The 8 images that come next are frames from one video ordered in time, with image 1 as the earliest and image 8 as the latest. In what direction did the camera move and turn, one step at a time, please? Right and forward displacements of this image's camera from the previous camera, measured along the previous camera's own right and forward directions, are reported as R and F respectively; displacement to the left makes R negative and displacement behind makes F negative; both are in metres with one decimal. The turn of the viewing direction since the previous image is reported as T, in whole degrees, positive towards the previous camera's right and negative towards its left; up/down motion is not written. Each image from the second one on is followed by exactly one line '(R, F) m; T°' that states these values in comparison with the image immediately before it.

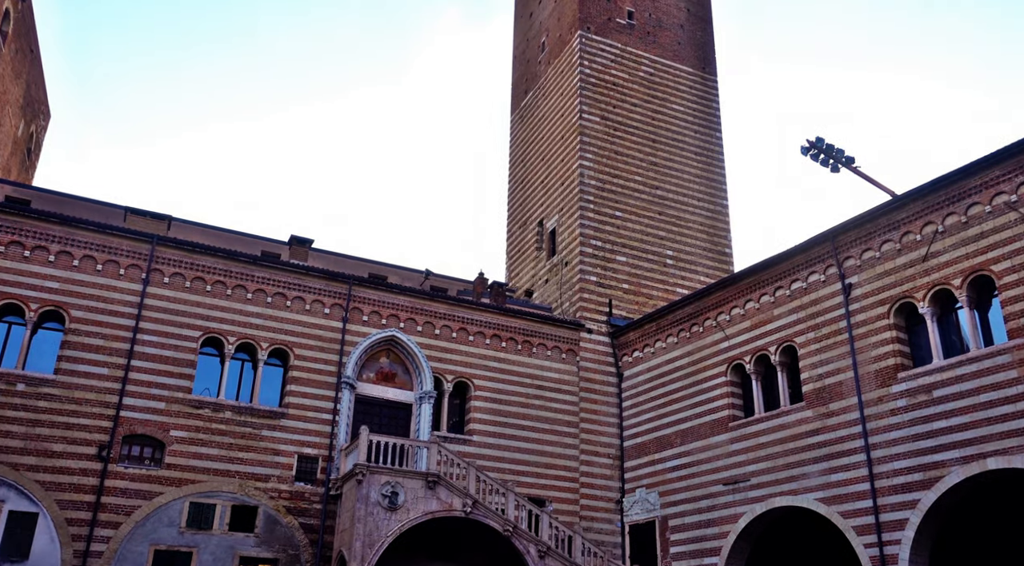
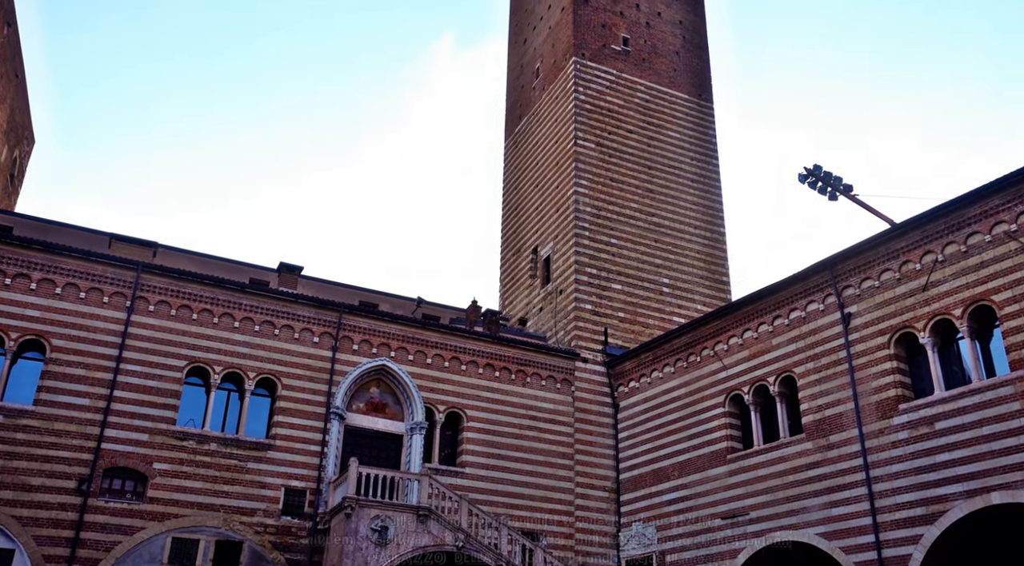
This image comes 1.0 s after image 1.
(0.0, +0.3) m; 0°
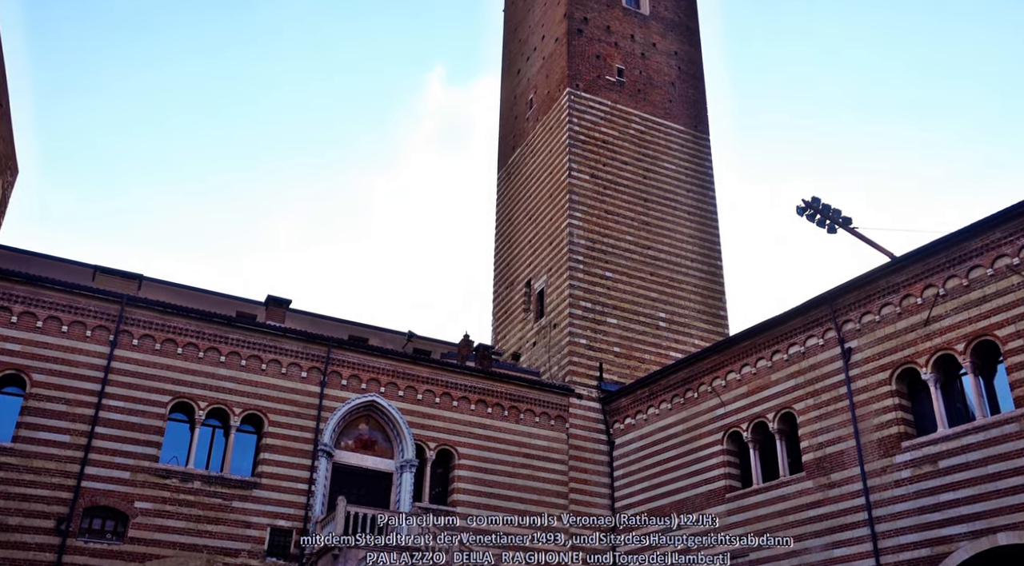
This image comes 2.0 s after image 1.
(+0.1, +0.3) m; 0°
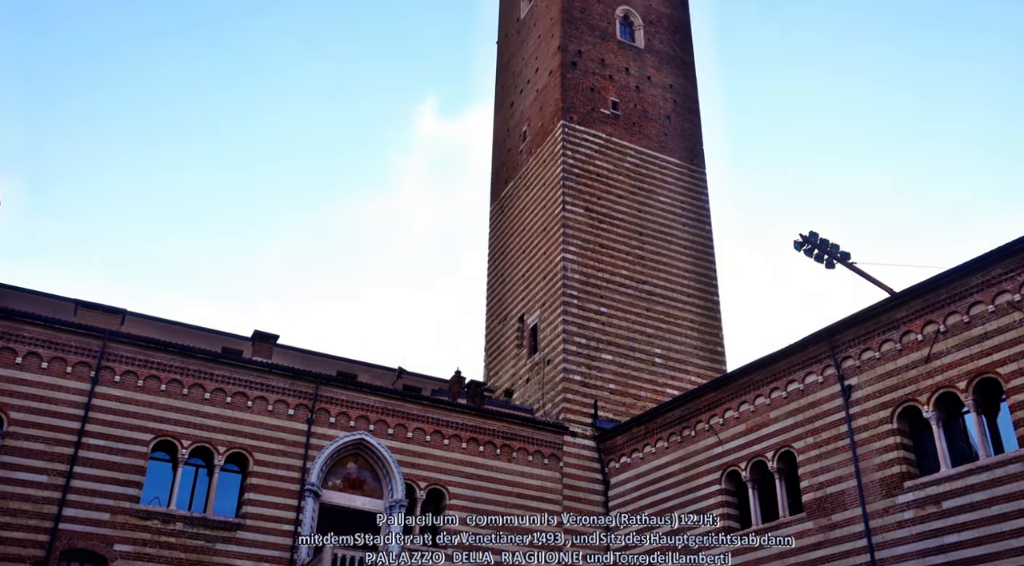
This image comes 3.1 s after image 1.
(+0.1, +0.3) m; 0°
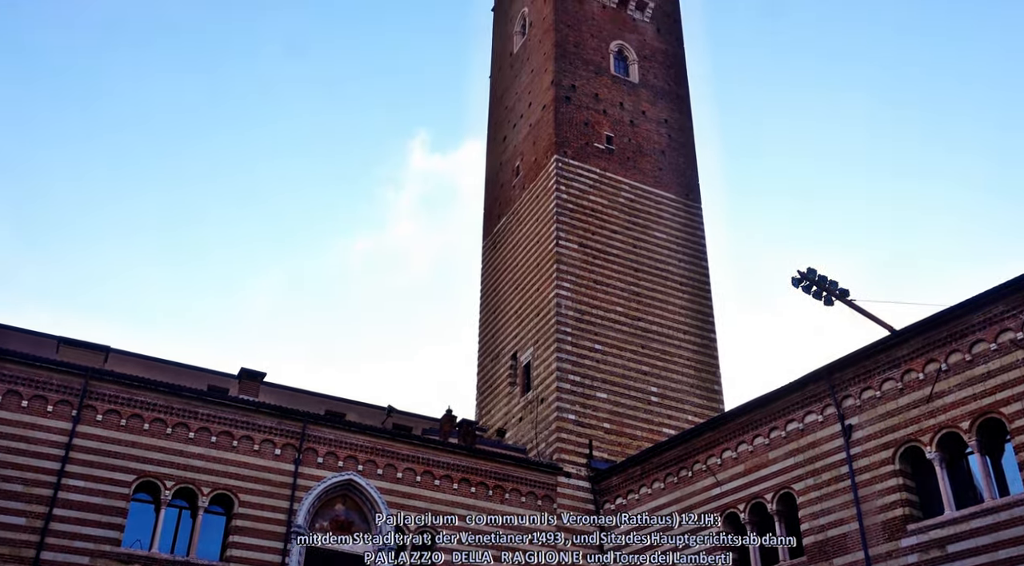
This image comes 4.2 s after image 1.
(+0.1, +0.3) m; 0°
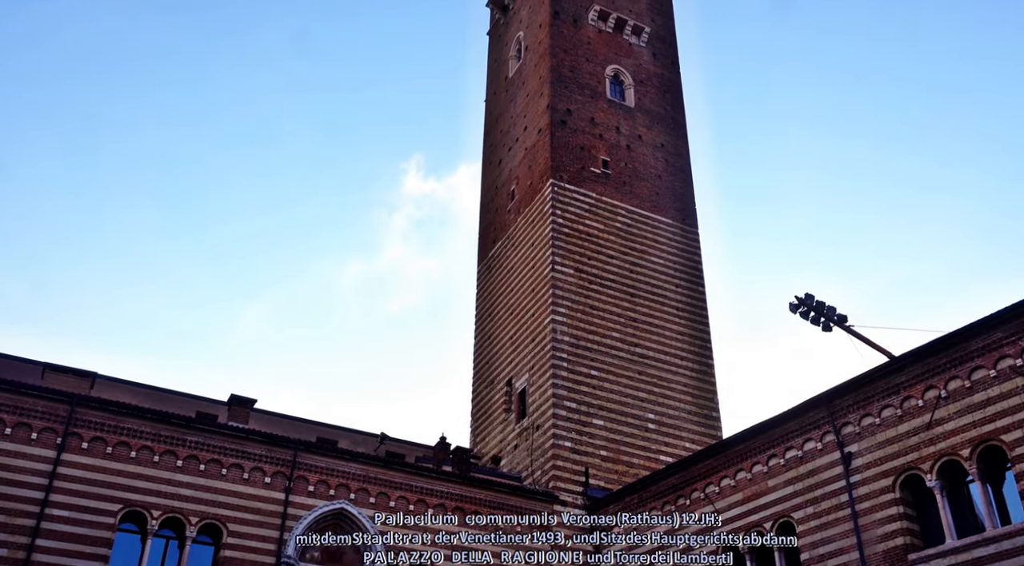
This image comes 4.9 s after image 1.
(0.0, +0.2) m; 0°
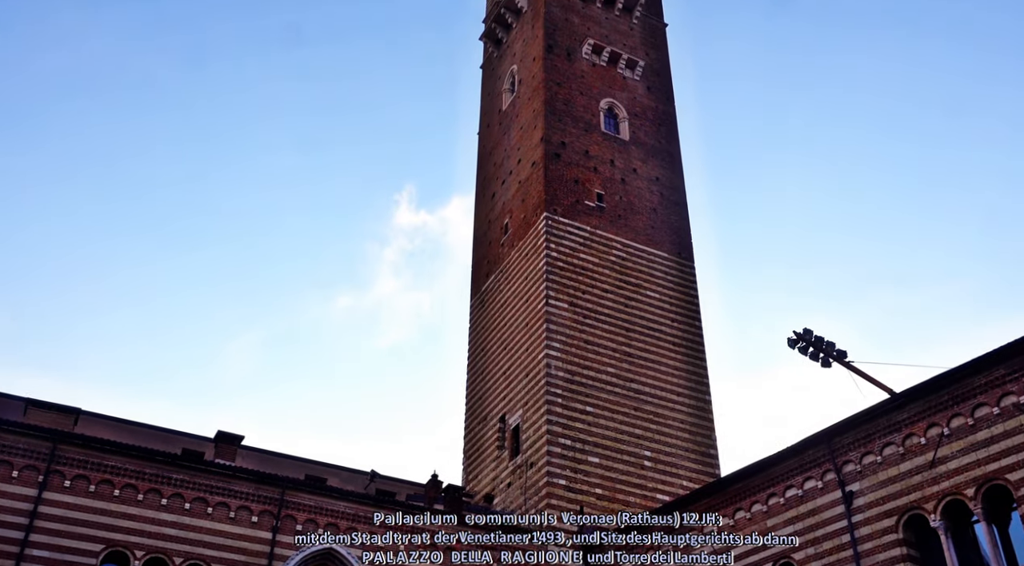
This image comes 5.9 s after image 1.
(+0.1, +0.3) m; 0°
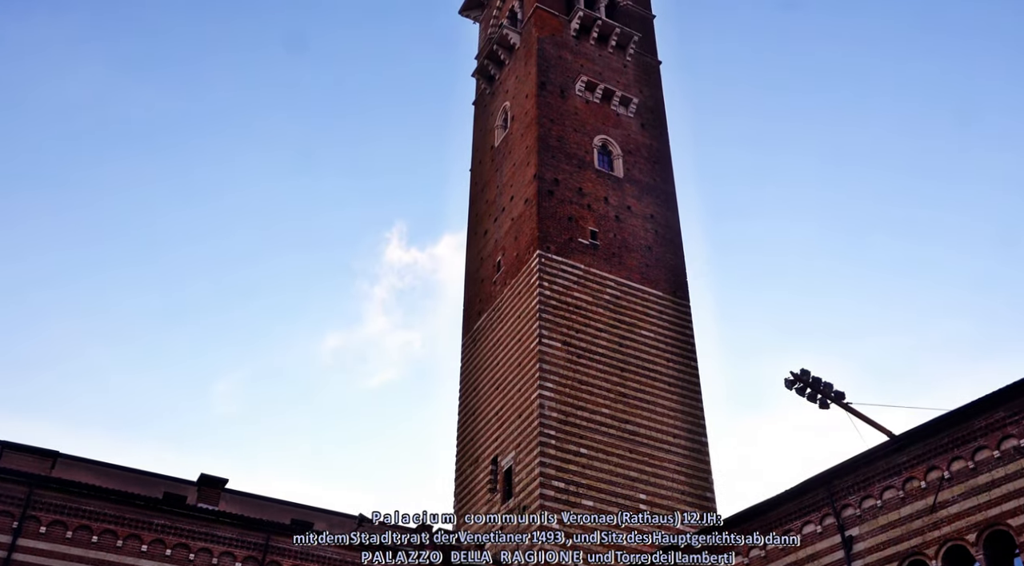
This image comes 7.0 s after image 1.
(0.0, +0.3) m; 0°
